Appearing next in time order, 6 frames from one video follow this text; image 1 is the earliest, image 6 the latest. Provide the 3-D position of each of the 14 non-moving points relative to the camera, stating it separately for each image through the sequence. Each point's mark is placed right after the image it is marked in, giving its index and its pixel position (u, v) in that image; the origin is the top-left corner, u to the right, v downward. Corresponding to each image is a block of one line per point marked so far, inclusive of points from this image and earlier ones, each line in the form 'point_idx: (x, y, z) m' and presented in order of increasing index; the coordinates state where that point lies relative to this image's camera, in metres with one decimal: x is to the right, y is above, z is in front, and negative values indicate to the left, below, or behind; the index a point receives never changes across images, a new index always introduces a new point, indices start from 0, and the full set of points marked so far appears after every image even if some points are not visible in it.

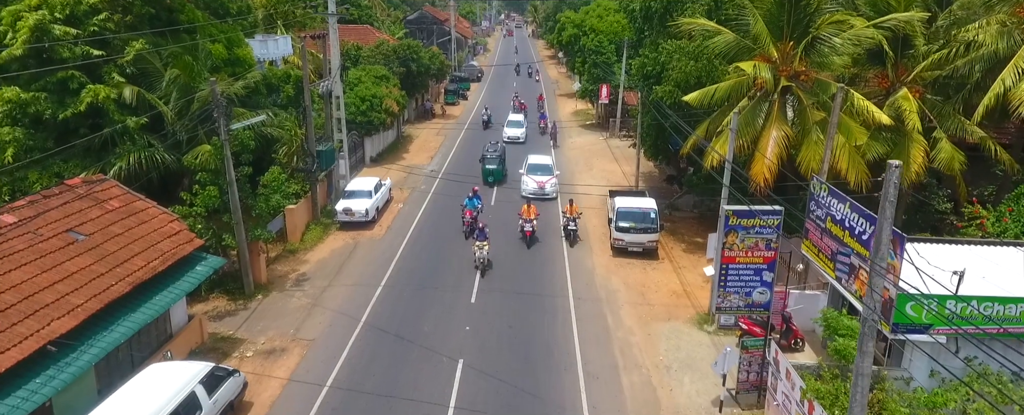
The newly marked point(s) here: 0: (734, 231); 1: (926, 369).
0: (+4.0, -0.4, +12.2) m
1: (+7.2, -2.8, +11.8) m
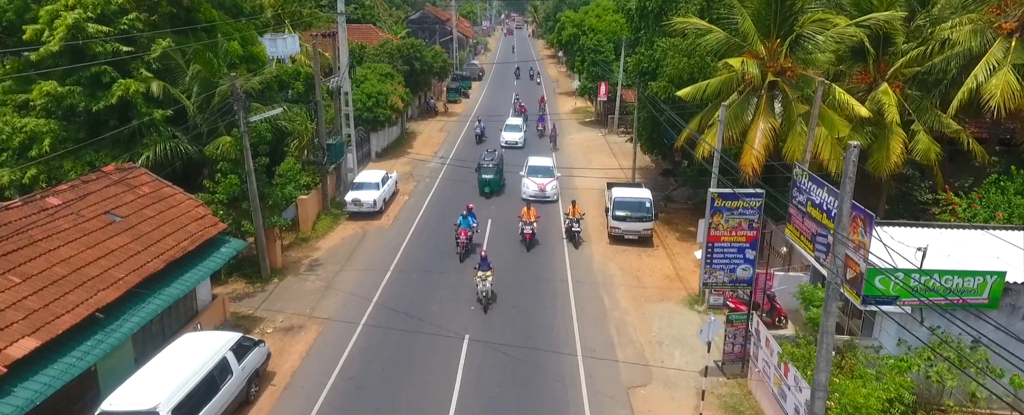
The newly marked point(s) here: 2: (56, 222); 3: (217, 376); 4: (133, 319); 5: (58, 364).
0: (+4.1, -0.1, +13.3) m
1: (+7.3, -2.5, +12.9) m
2: (-8.6, -0.3, +12.8) m
3: (-5.2, -3.0, +11.8) m
4: (-6.7, -2.0, +12.1) m
5: (-7.0, -2.4, +10.4) m
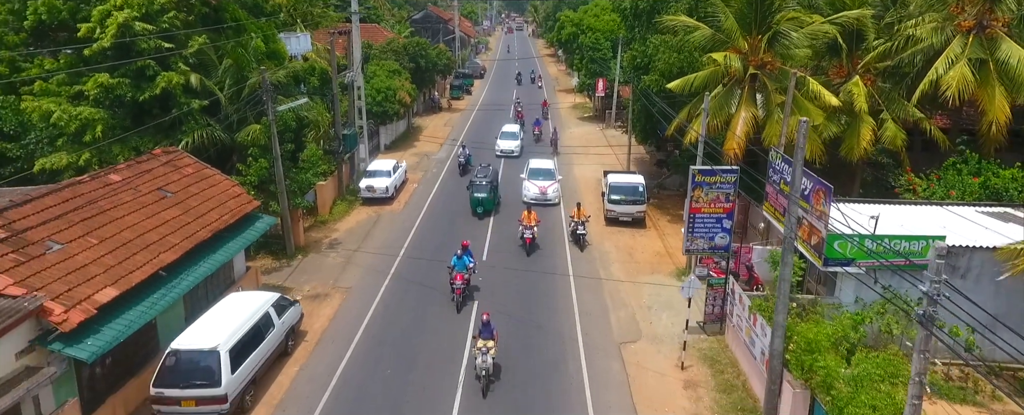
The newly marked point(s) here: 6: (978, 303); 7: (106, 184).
0: (+4.2, +0.5, +15.1) m
1: (+7.4, -1.9, +14.7) m
2: (-8.4, +0.3, +14.6) m
3: (-5.1, -2.4, +13.6) m
4: (-6.6, -1.4, +13.9) m
5: (-6.8, -1.9, +12.3) m
6: (+9.7, -2.0, +14.1) m
7: (-8.8, +0.5, +14.8) m
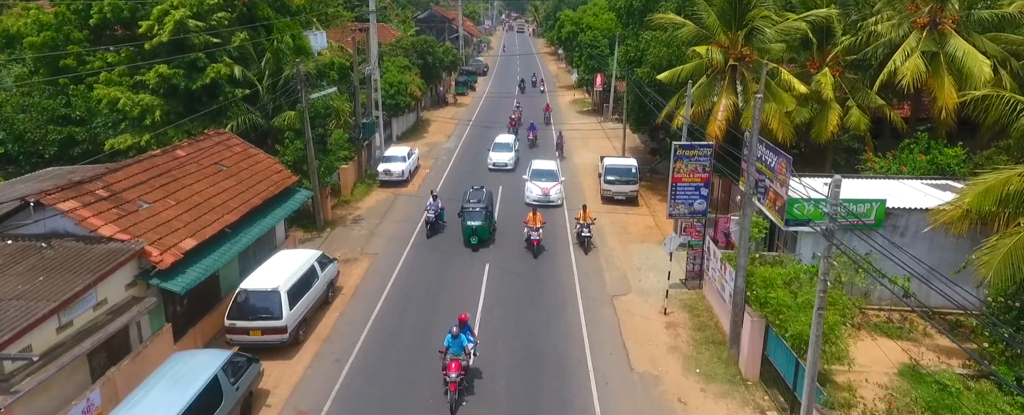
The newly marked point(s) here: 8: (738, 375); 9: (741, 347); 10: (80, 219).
0: (+4.4, +1.2, +17.6) m
1: (+7.6, -1.1, +17.3) m
2: (-8.2, +1.0, +17.1) m
3: (-4.9, -1.7, +16.2) m
4: (-6.4, -0.7, +16.4) m
5: (-6.6, -1.1, +14.8) m
6: (+9.9, -1.2, +16.6) m
7: (-8.6, +1.3, +17.3) m
8: (+4.7, -3.5, +14.2) m
9: (+4.9, -3.0, +14.5) m
10: (-8.3, -0.2, +13.1) m
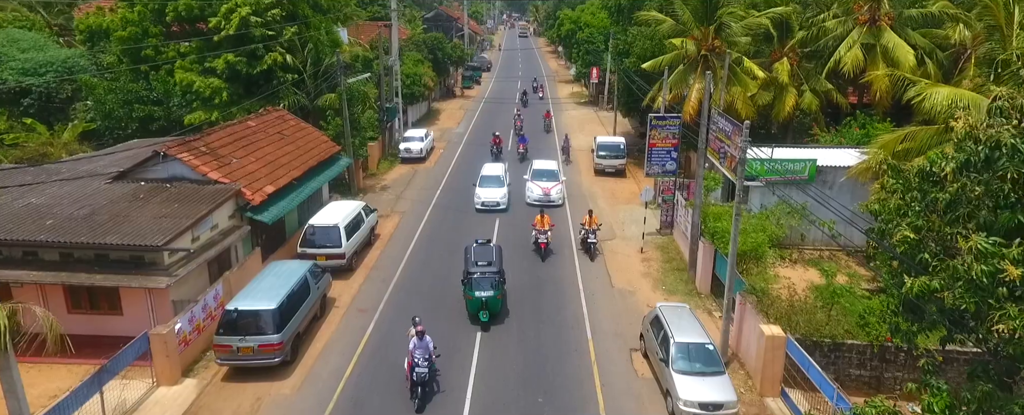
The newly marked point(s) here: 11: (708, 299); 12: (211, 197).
0: (+4.6, +2.5, +21.8) m
1: (+7.8, +0.1, +21.4) m
2: (-8.0, +2.3, +21.3) m
3: (-4.7, -0.4, +20.4) m
4: (-6.2, +0.6, +20.6) m
5: (-6.4, +0.1, +19.0) m
6: (+10.1, +0.1, +20.8) m
7: (-8.4, +2.5, +21.5) m
8: (+5.0, -2.2, +18.3) m
9: (+5.1, -1.7, +18.7) m
10: (-8.1, +1.1, +17.3) m
11: (+5.1, -2.4, +17.8) m
12: (-7.3, +0.2, +16.4) m
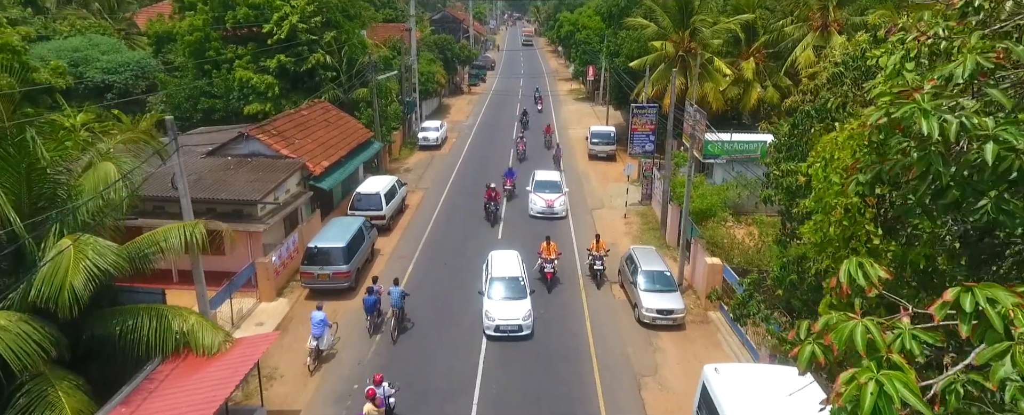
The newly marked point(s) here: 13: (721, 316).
0: (+4.8, +3.5, +26.5) m
1: (+8.1, +1.1, +26.1) m
2: (-7.8, +3.3, +26.0) m
3: (-4.4, +0.6, +25.0) m
4: (-5.9, +1.6, +25.3) m
5: (-6.2, +1.1, +23.7) m
6: (+10.4, +1.1, +25.4) m
7: (-8.2, +3.5, +26.2) m
8: (+5.2, -1.2, +23.0) m
9: (+5.3, -0.7, +23.3) m
10: (-7.9, +2.0, +22.0) m
11: (+5.4, -1.4, +22.5) m
12: (-7.0, +1.2, +21.0) m
13: (+5.4, -2.8, +17.6) m
